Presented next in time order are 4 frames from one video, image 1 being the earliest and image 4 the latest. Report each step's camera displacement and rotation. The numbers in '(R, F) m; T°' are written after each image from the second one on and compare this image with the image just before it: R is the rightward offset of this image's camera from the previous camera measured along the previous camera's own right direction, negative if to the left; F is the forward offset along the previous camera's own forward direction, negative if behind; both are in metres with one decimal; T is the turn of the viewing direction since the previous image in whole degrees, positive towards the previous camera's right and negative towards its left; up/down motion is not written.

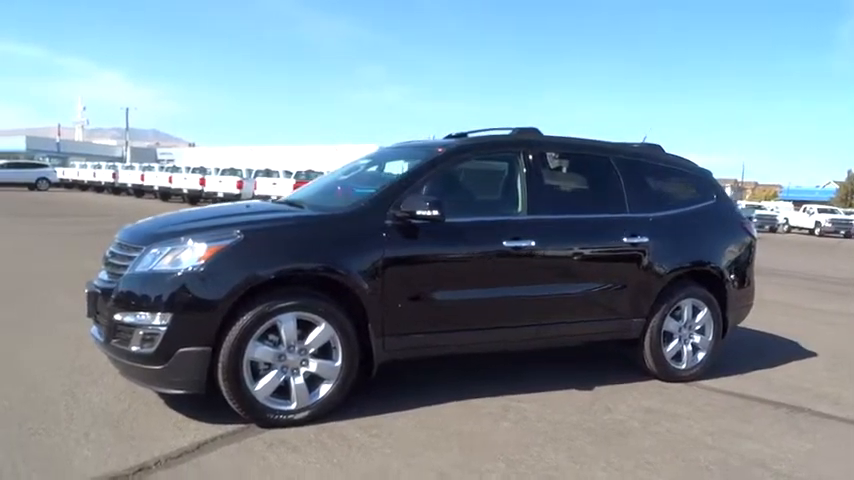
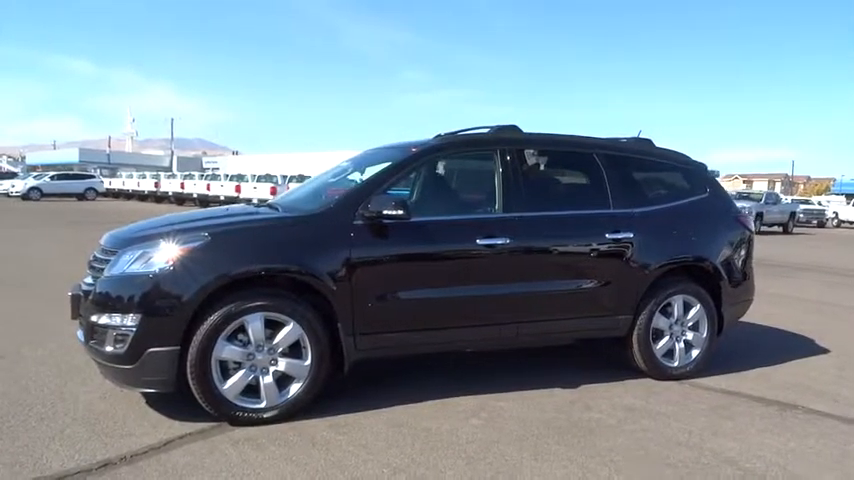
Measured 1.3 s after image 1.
(+0.6, 0.0) m; -4°
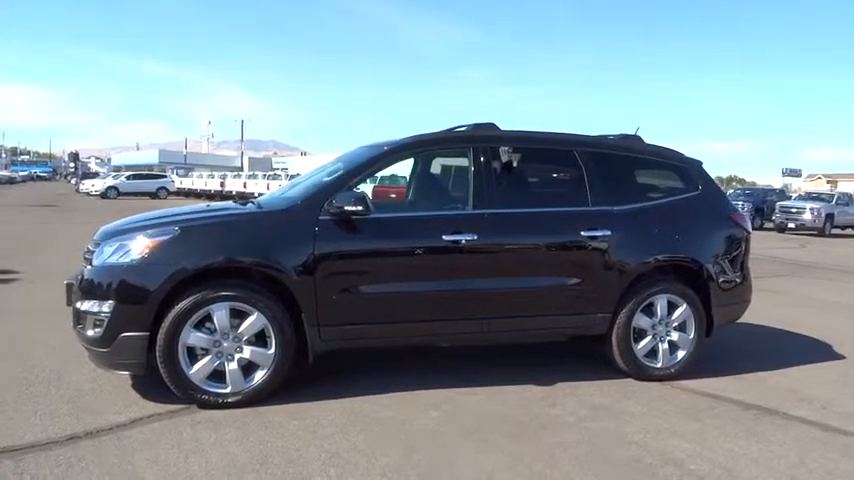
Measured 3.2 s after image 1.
(+0.8, -0.1) m; -6°
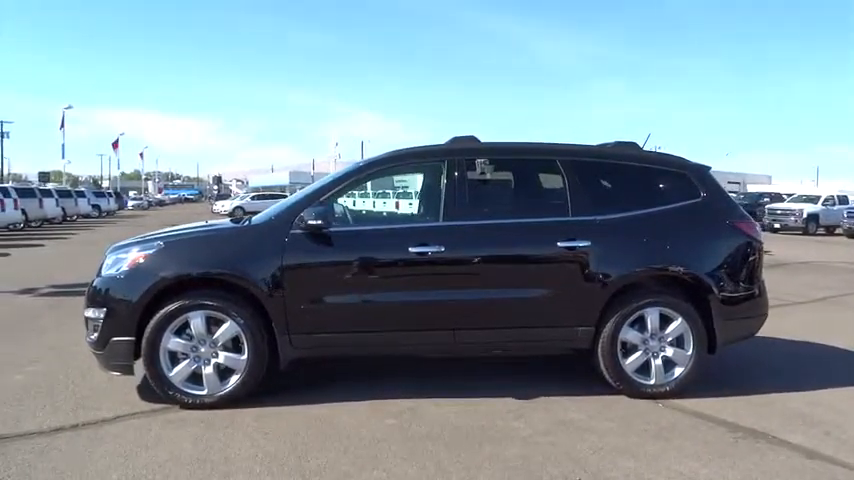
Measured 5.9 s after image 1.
(+1.4, 0.0) m; -11°
